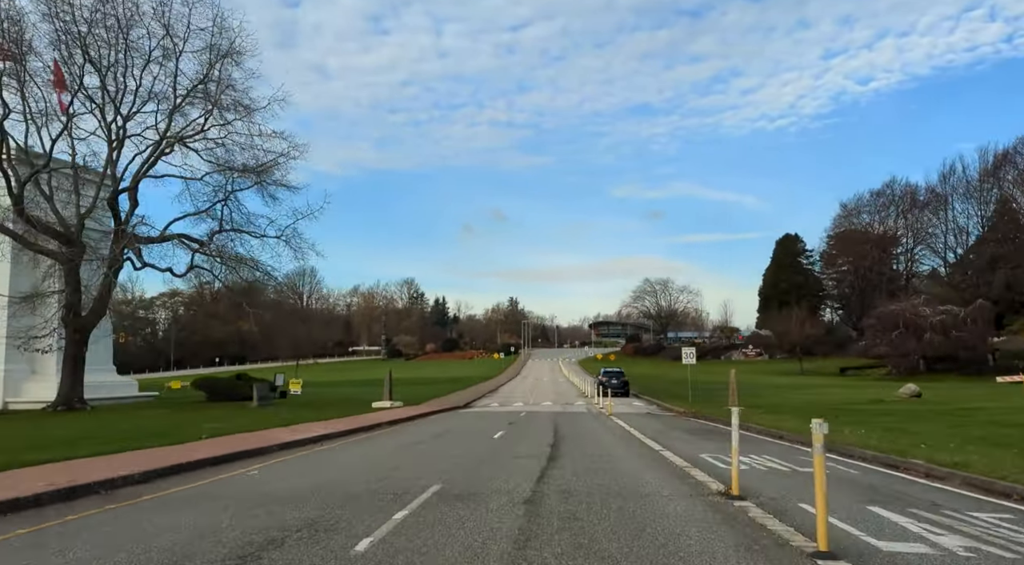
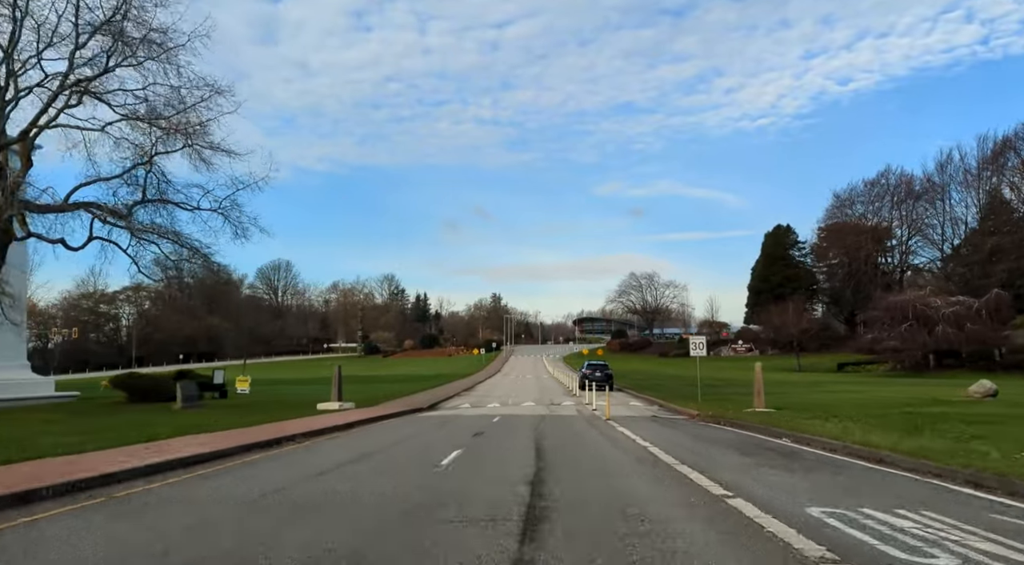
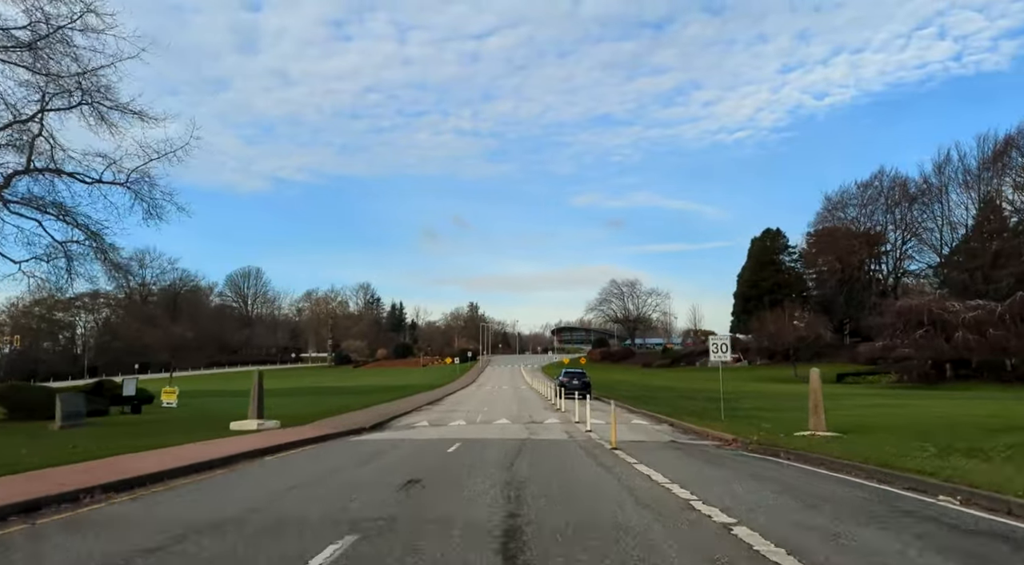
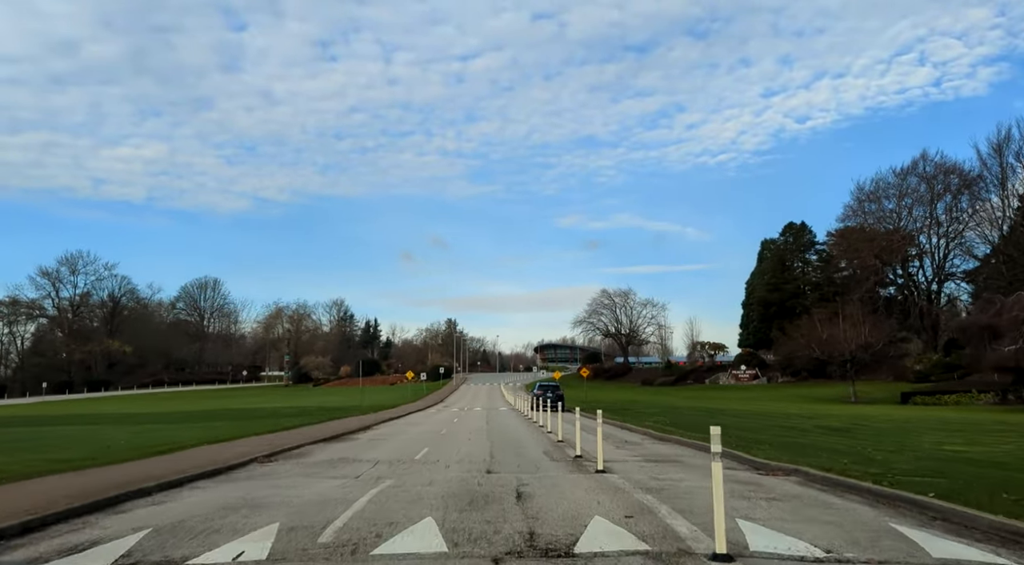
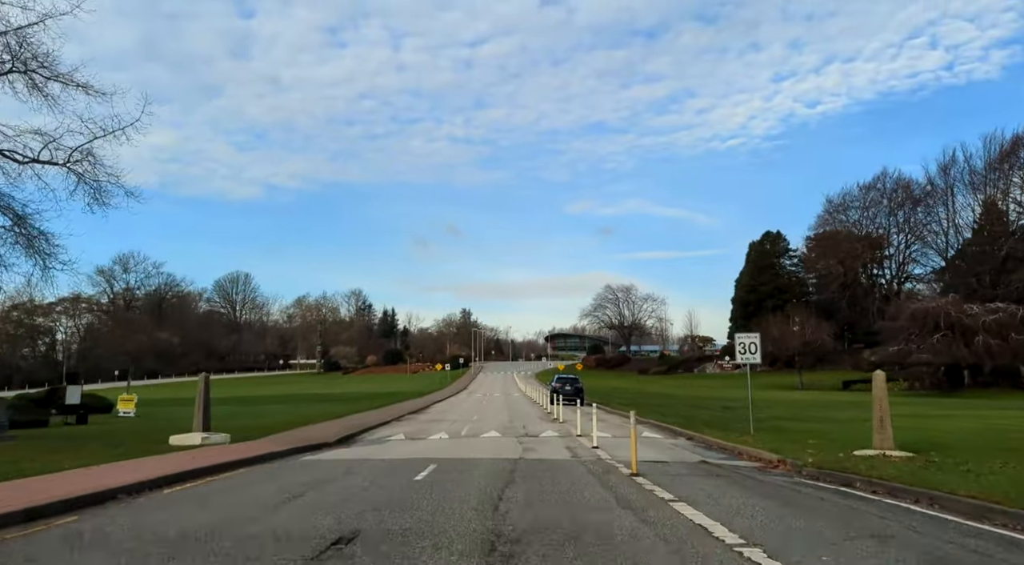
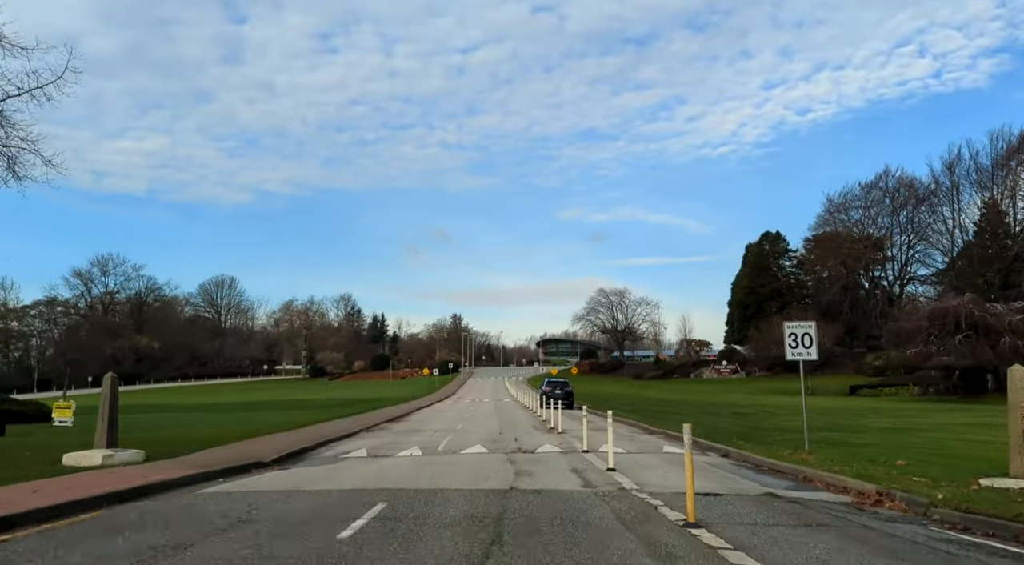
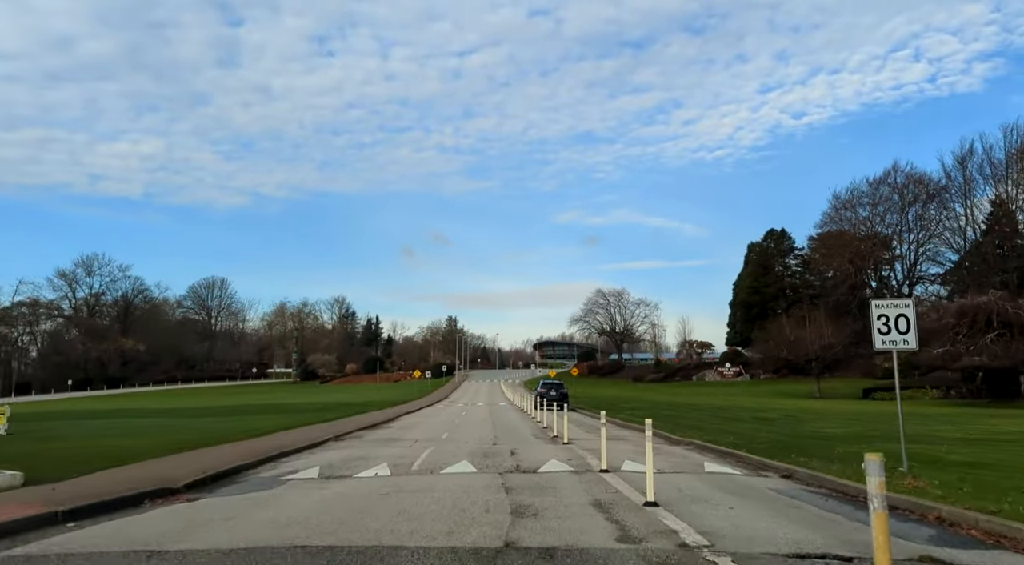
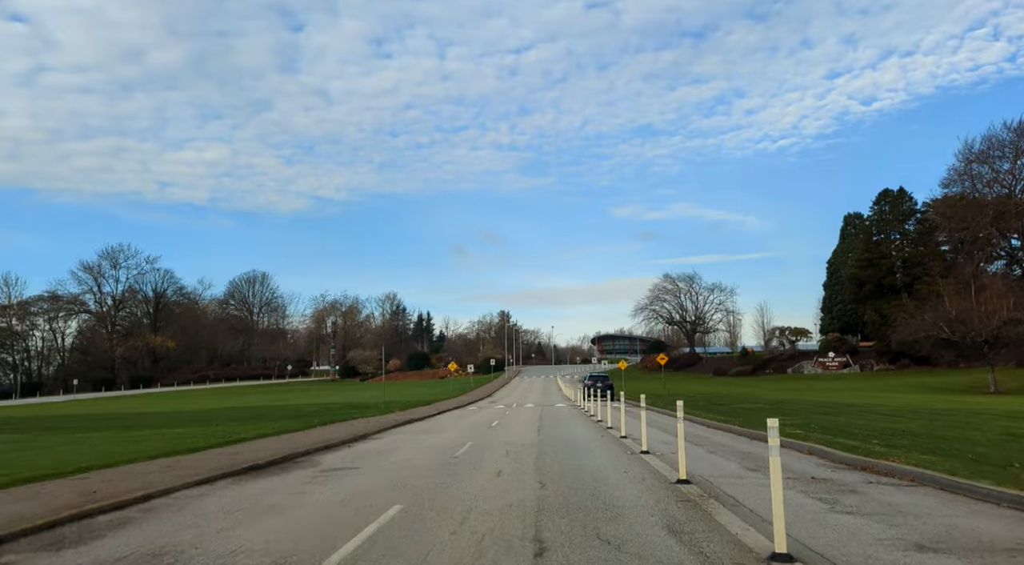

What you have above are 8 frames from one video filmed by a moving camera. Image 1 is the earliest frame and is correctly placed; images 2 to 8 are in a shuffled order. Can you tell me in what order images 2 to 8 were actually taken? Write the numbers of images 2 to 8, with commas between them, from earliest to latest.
2, 3, 5, 6, 7, 4, 8
